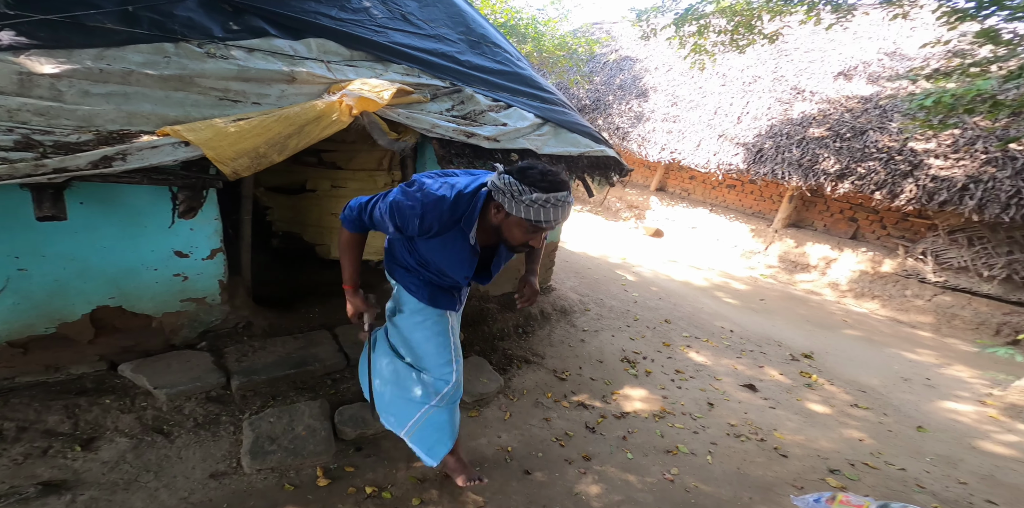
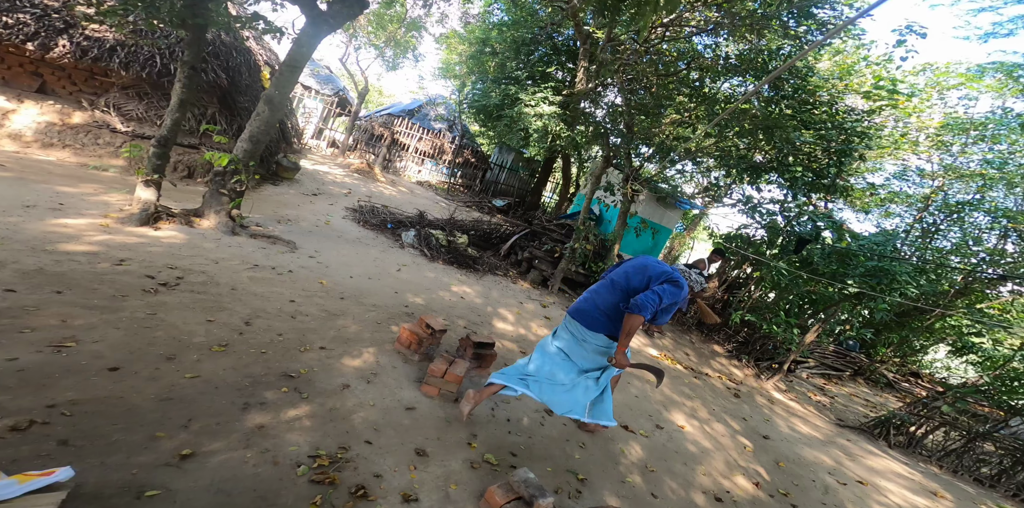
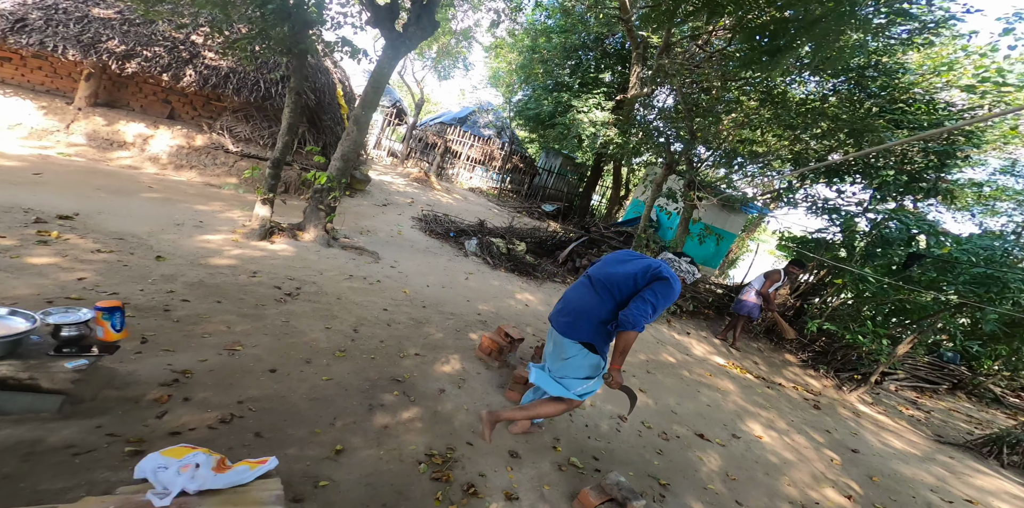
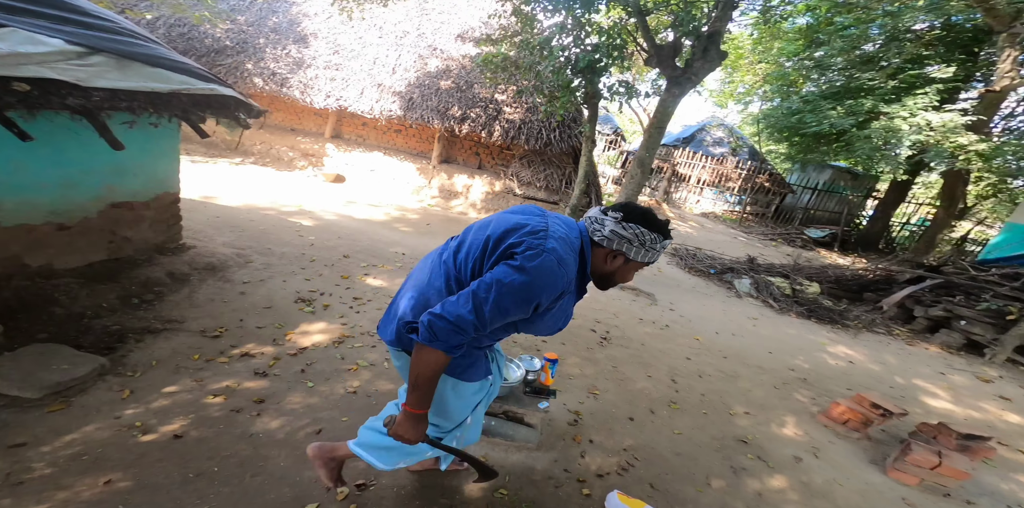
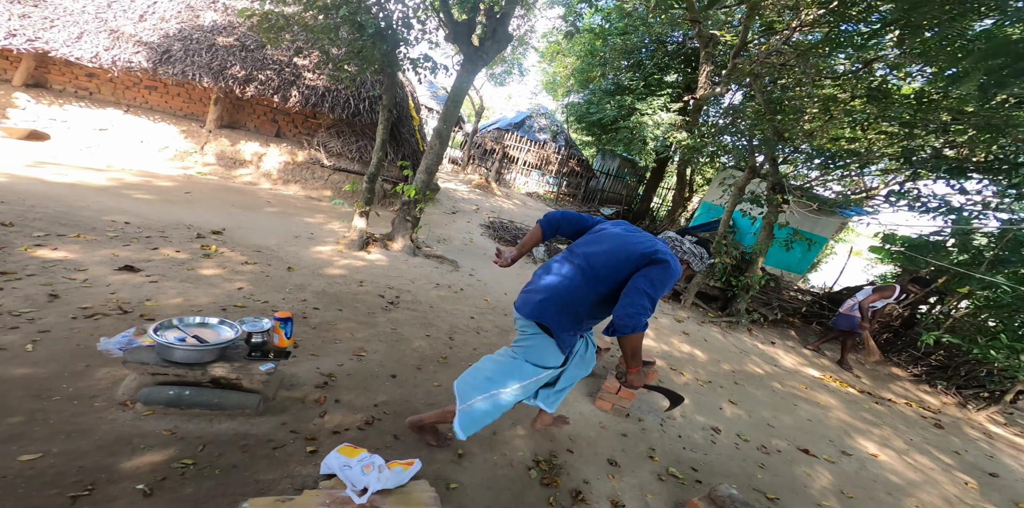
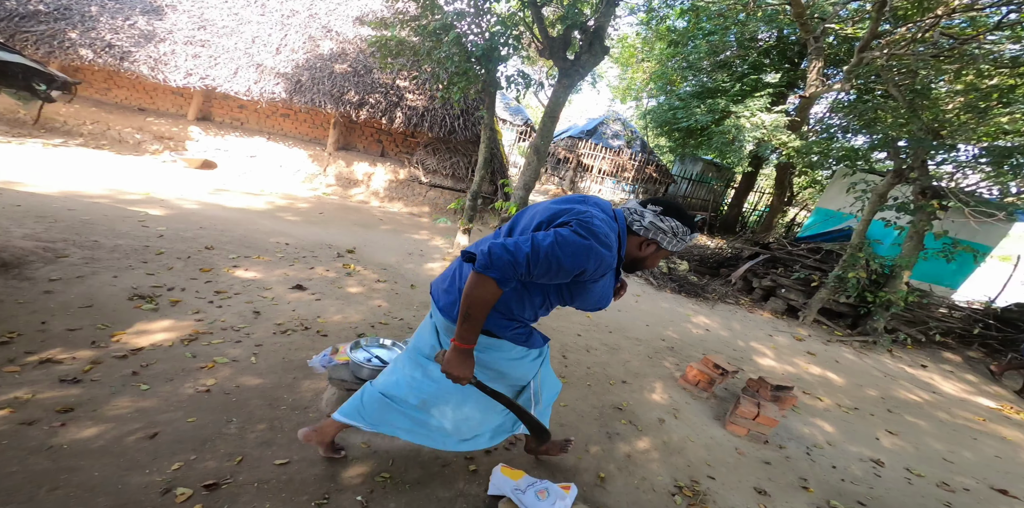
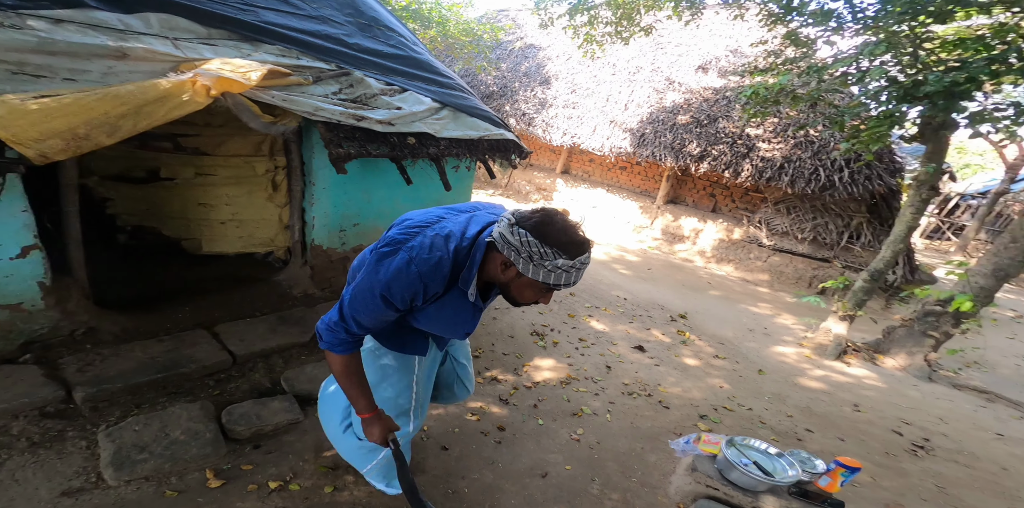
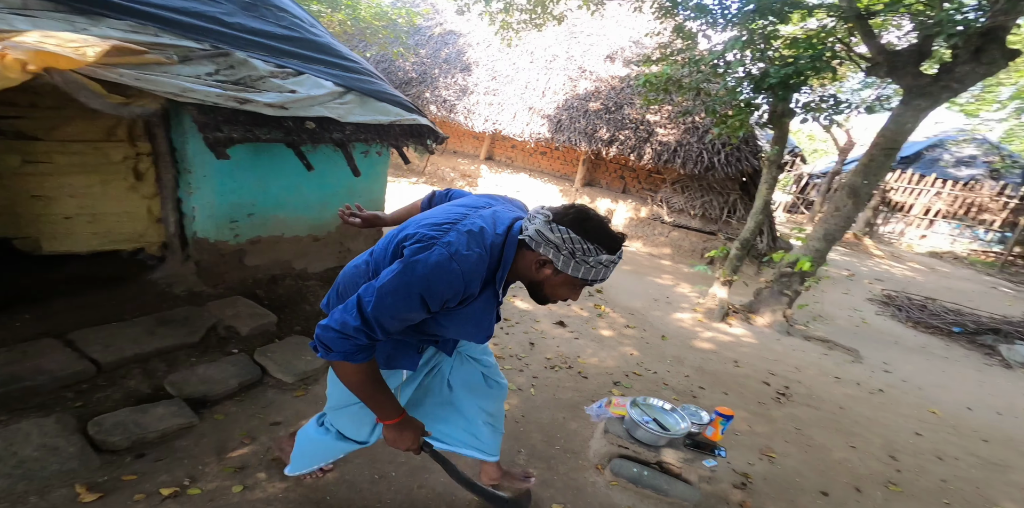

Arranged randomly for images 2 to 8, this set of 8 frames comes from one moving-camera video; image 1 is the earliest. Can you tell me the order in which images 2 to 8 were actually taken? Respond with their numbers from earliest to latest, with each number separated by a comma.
7, 8, 4, 6, 5, 3, 2
